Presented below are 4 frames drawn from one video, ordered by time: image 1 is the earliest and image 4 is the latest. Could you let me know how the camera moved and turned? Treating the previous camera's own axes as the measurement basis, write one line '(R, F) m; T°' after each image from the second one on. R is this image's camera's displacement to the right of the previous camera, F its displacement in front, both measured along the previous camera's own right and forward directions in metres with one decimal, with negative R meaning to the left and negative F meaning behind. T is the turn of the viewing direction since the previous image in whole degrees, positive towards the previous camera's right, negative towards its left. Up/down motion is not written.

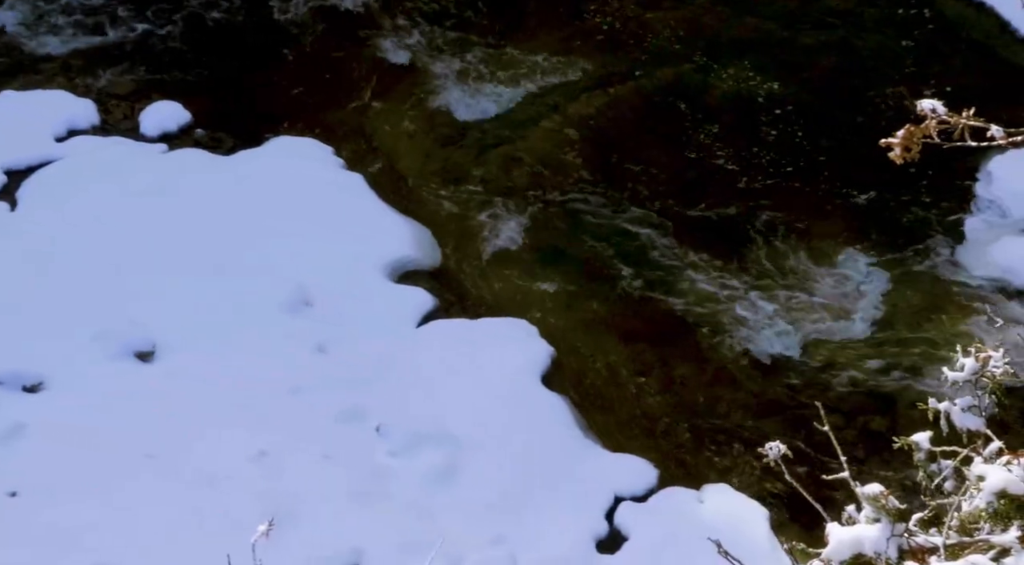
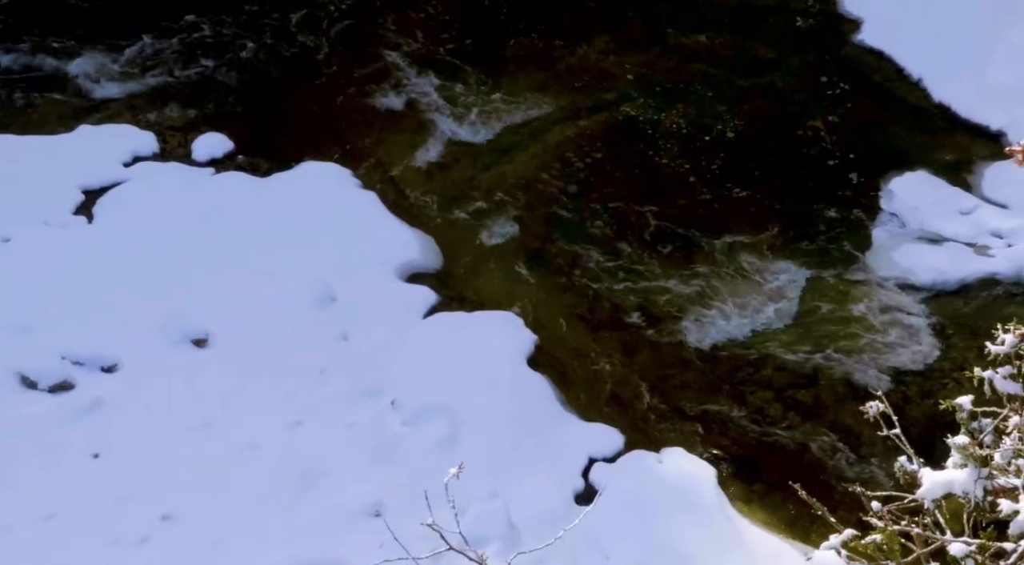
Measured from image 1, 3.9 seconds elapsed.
(+0.6, -1.4) m; -4°
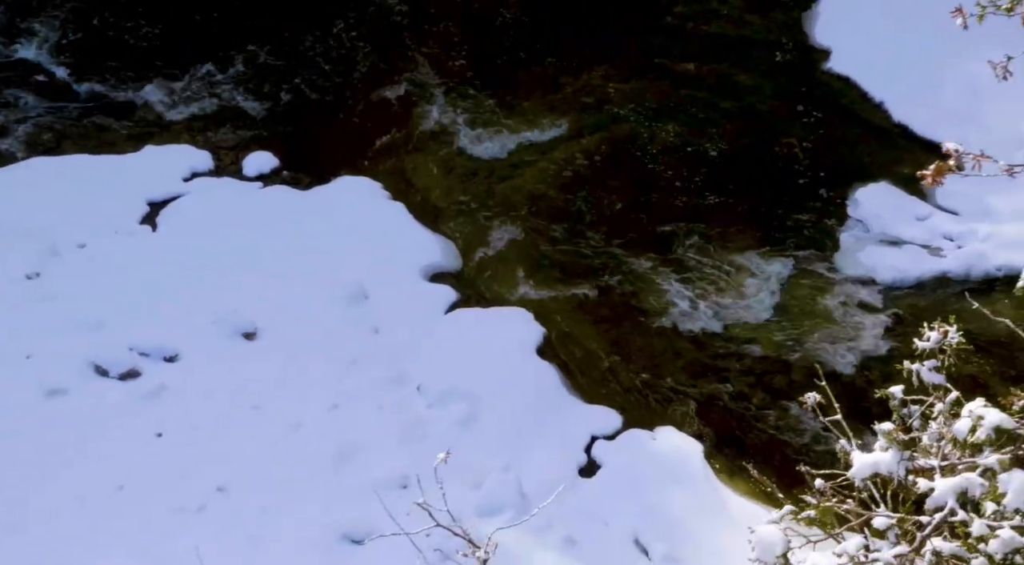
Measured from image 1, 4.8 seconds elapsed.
(+0.1, -1.2) m; -1°
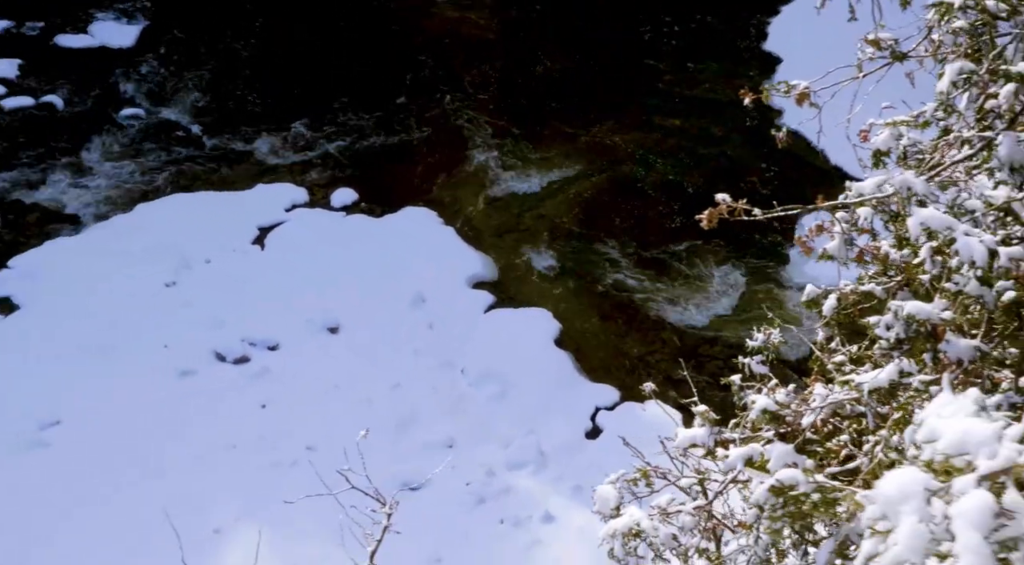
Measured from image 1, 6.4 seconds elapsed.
(+0.9, -2.8) m; -5°
